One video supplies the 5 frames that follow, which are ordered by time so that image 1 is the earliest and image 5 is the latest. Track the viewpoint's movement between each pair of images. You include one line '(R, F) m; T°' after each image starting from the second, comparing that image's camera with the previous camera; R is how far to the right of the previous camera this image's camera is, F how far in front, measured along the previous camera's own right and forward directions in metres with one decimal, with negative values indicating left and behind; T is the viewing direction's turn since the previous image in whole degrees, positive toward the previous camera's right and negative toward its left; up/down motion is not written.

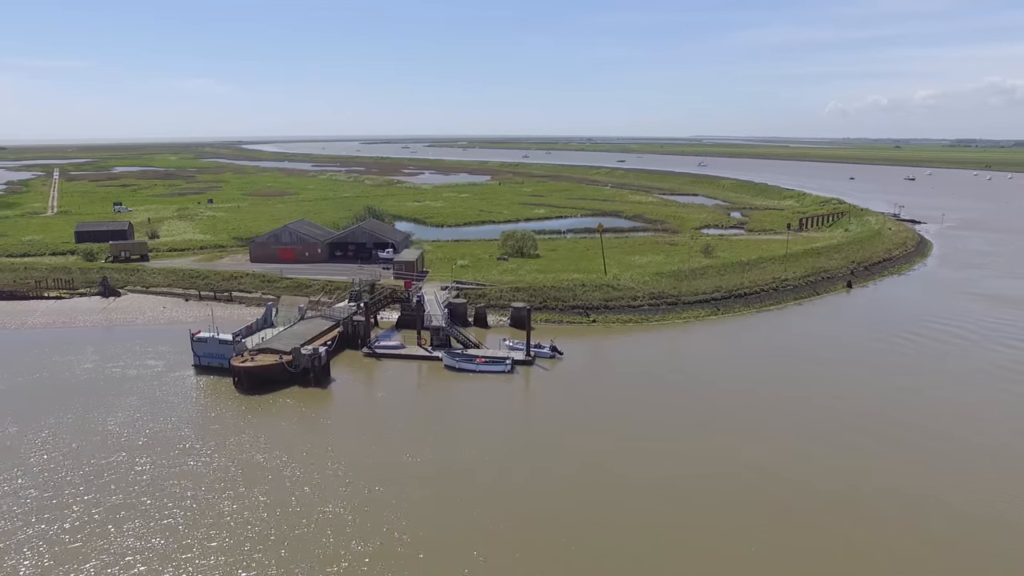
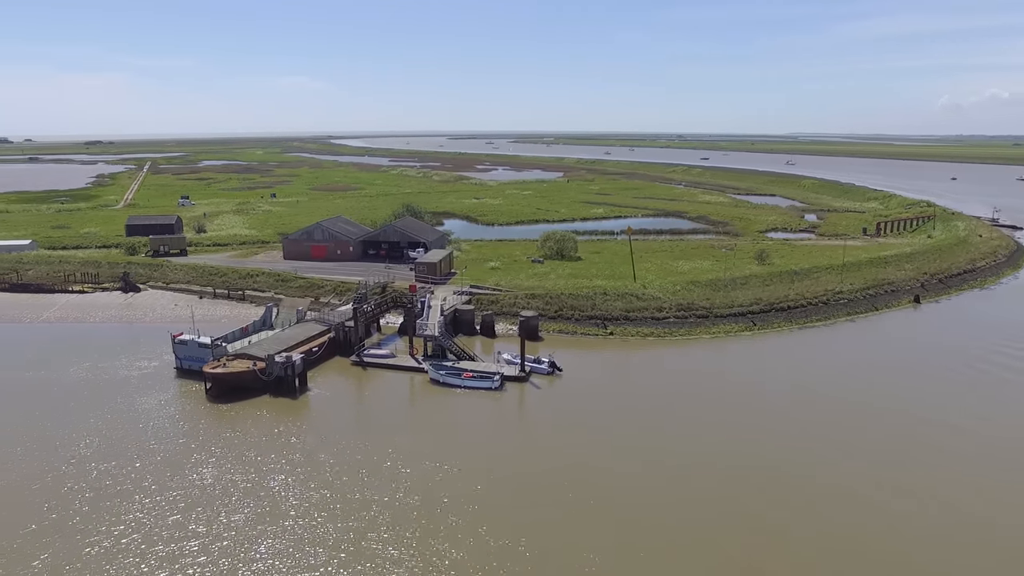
(+3.5, +2.6) m; -7°
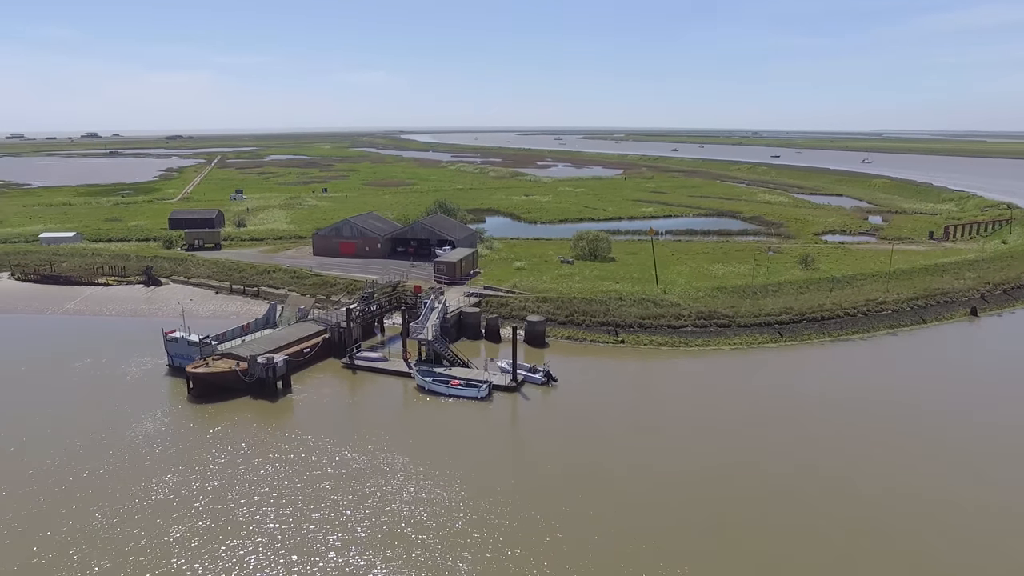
(+2.8, +1.6) m; -5°
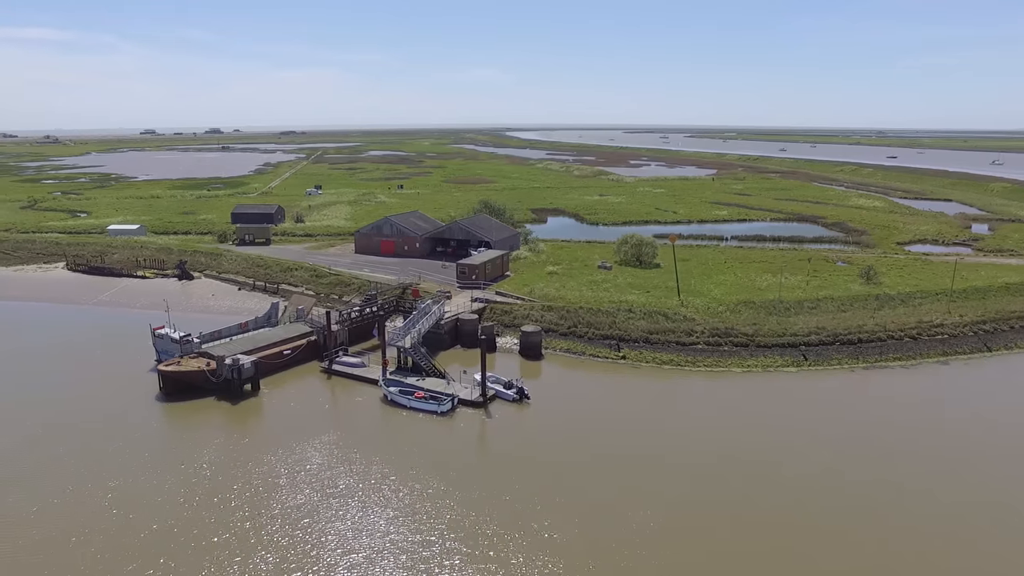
(+4.6, +1.9) m; -8°
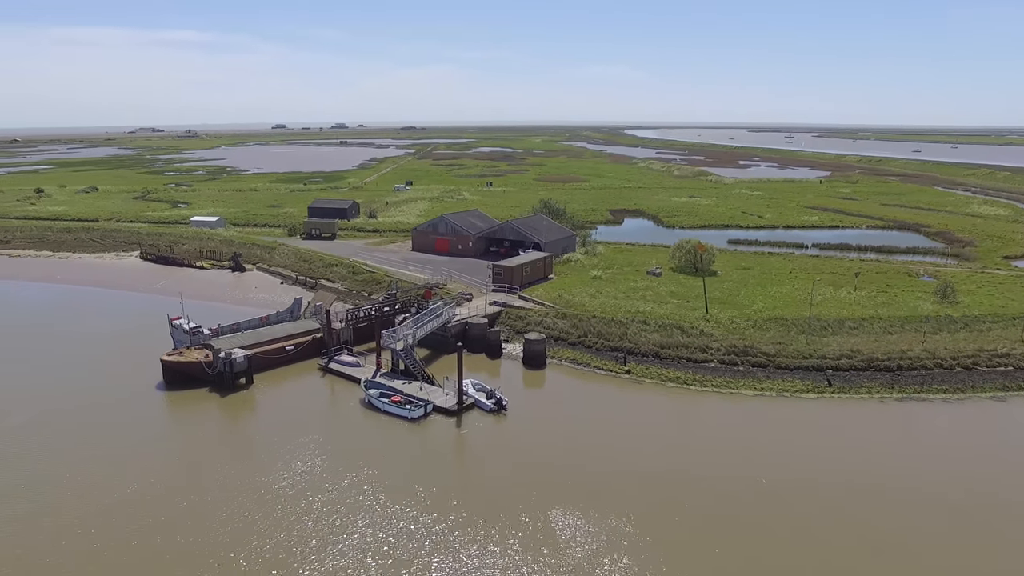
(+4.6, +1.2) m; -9°
